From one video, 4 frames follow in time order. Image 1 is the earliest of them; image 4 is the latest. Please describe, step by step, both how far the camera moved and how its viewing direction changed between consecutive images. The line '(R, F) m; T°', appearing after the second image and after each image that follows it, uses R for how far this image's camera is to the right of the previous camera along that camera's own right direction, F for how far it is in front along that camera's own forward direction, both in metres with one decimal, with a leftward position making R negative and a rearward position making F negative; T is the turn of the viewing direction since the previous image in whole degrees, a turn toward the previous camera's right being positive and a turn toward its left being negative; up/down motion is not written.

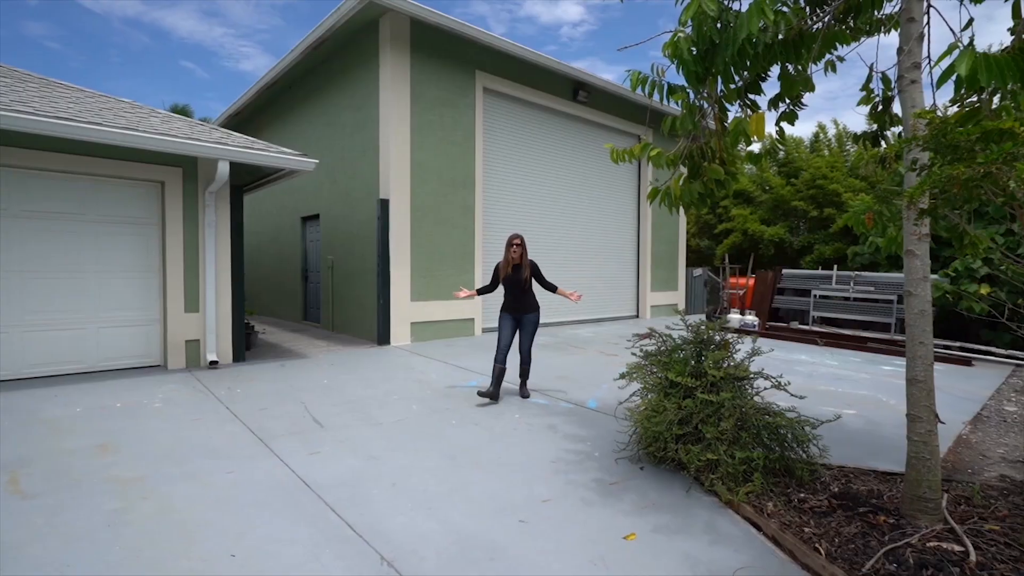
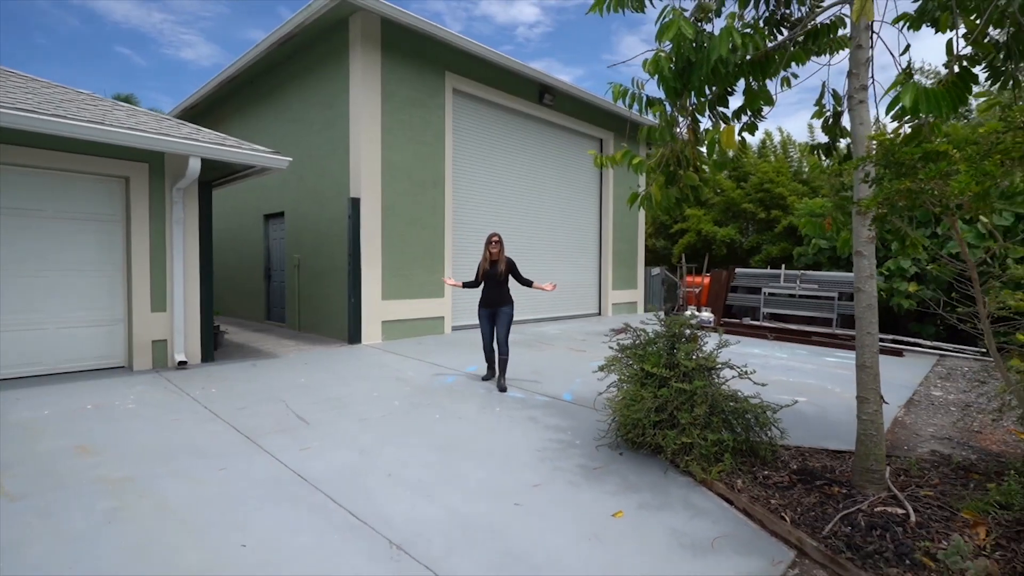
(-0.2, -0.2) m; +5°
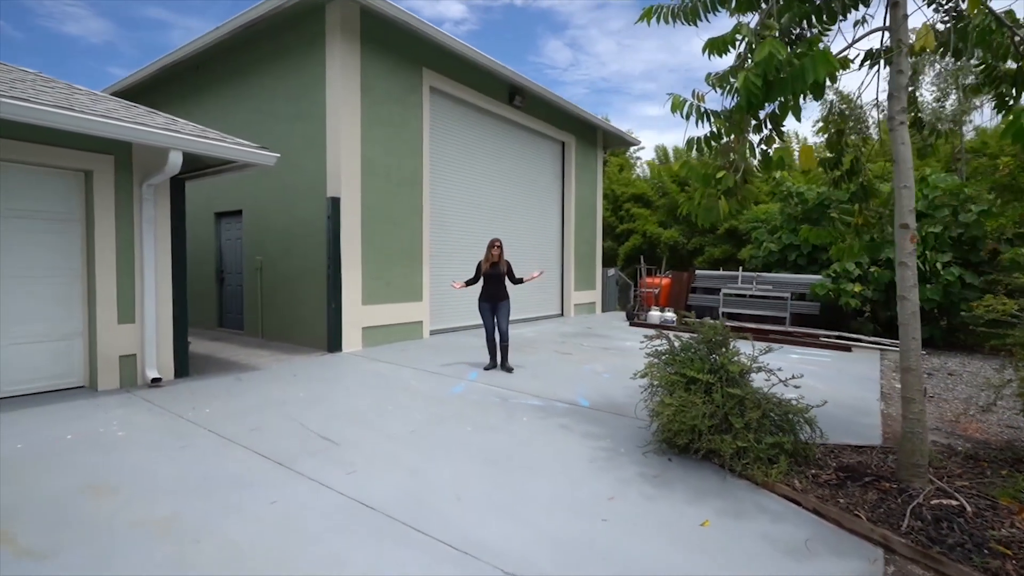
(-0.9, +0.2) m; +8°
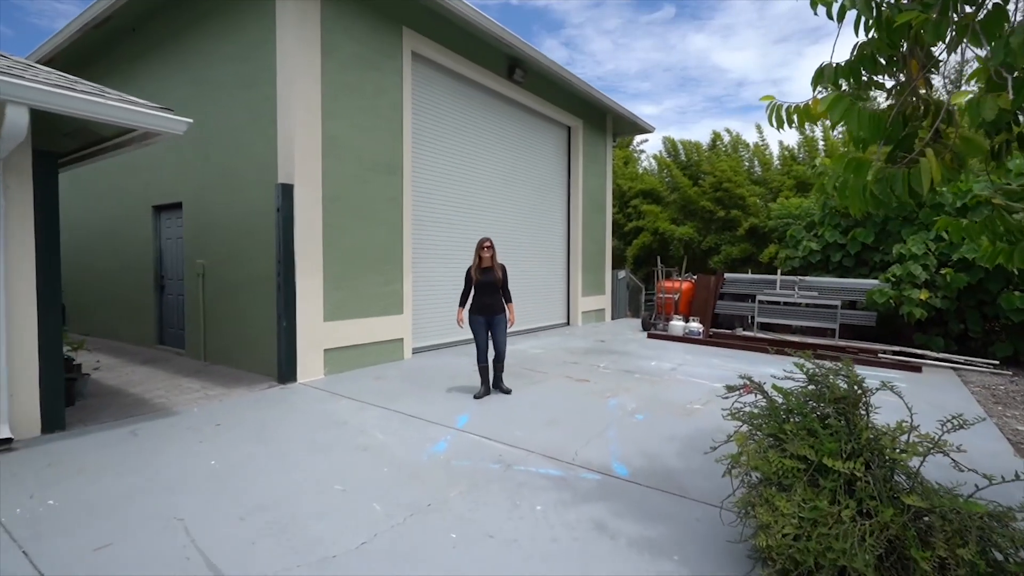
(-0.1, +1.6) m; 0°
